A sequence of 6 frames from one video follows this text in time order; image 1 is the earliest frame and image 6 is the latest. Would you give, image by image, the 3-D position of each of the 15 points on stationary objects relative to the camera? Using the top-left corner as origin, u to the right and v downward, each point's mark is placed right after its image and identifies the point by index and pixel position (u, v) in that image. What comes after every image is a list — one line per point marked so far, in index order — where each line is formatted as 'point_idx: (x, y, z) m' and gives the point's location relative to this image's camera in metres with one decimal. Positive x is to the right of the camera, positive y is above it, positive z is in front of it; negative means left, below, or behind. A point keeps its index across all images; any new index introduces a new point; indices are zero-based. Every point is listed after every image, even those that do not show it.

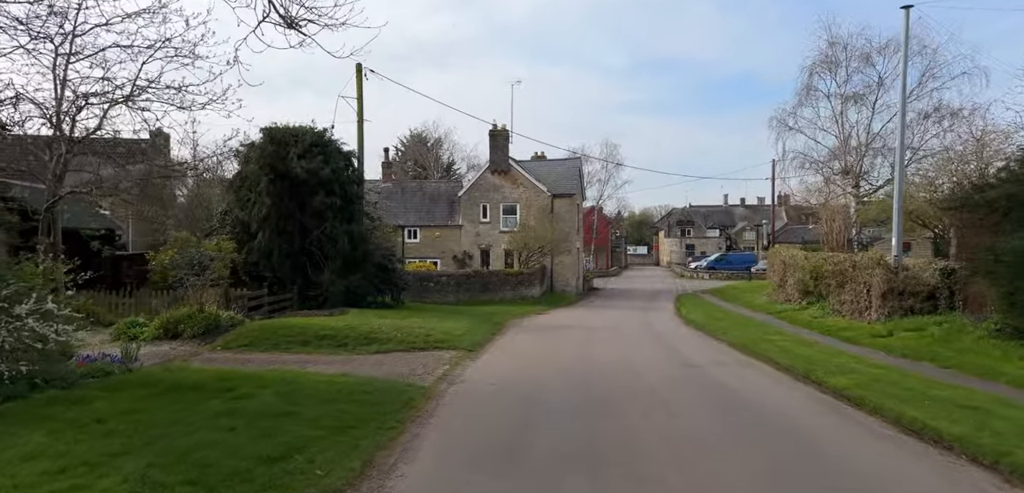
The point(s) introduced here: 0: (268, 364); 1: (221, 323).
0: (-4.3, -2.1, +13.6) m
1: (-6.5, -1.7, +16.9) m
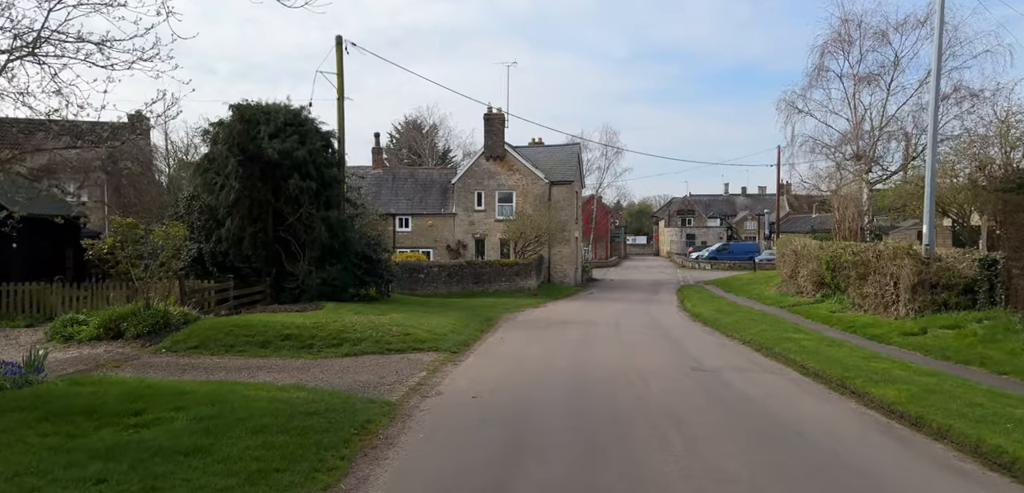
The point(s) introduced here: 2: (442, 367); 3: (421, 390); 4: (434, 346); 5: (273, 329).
0: (-4.6, -1.9, +11.6) m
1: (-6.7, -1.5, +14.9) m
2: (-1.2, -2.1, +13.1) m
3: (-1.3, -2.0, +10.7) m
4: (-1.5, -2.0, +15.0) m
5: (-4.6, -1.6, +14.7) m
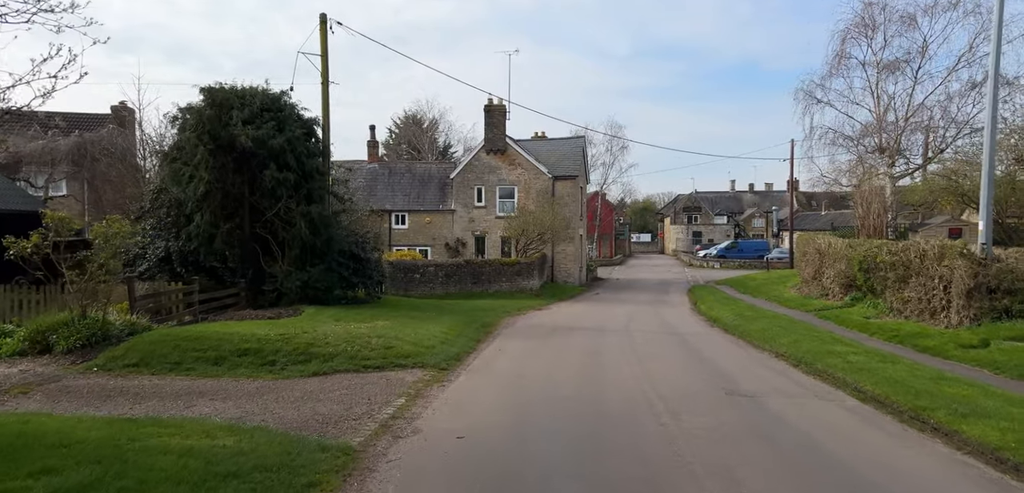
0: (-4.6, -1.9, +9.4) m
1: (-6.7, -1.4, +12.7) m
2: (-1.2, -2.1, +10.9) m
3: (-1.3, -2.0, +8.5) m
4: (-1.6, -2.0, +12.8) m
5: (-4.7, -1.6, +12.5) m
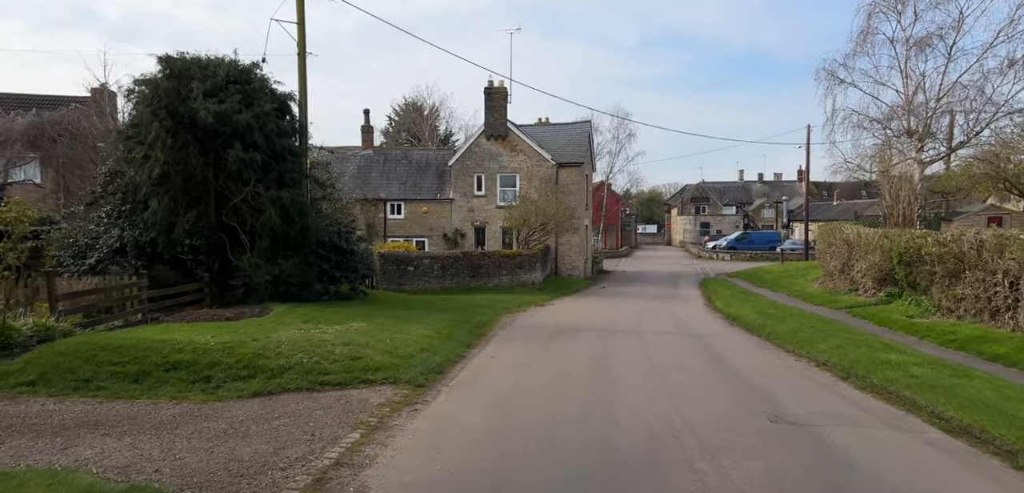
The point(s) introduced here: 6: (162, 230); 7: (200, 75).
0: (-4.7, -1.8, +7.1) m
1: (-6.8, -1.3, +10.5) m
2: (-1.4, -2.0, +8.6) m
3: (-1.5, -1.9, +6.2) m
4: (-1.7, -1.8, +10.5) m
5: (-4.8, -1.4, +10.2) m
6: (-8.2, +0.4, +17.8) m
7: (-7.3, +4.0, +17.8) m
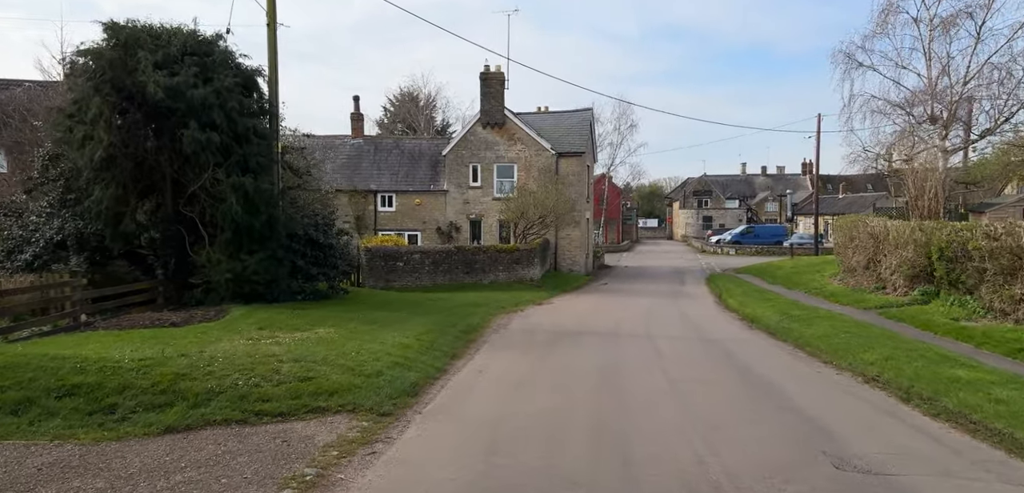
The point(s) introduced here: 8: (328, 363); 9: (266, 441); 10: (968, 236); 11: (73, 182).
0: (-4.8, -1.8, +5.0) m
1: (-6.9, -1.2, +8.3) m
2: (-1.5, -1.9, +6.5) m
3: (-1.6, -1.9, +4.1) m
4: (-1.8, -1.7, +8.4) m
5: (-4.9, -1.3, +8.1) m
6: (-8.3, +0.5, +15.7) m
7: (-7.5, +4.2, +15.7) m
8: (-2.3, -1.5, +9.6) m
9: (-2.3, -1.8, +7.2) m
10: (+10.3, +0.2, +17.3) m
11: (-9.4, +1.4, +16.2) m
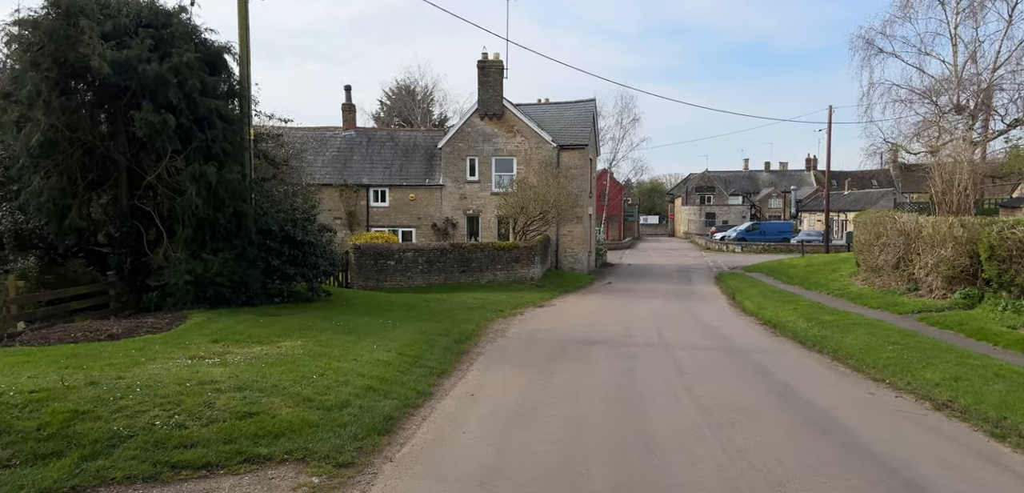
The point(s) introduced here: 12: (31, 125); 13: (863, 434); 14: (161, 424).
0: (-4.9, -1.8, +3.1) m
1: (-7.0, -1.2, +6.4) m
2: (-1.5, -1.9, +4.6) m
3: (-1.6, -1.9, +2.2) m
4: (-1.8, -1.7, +6.5) m
5: (-4.9, -1.3, +6.2) m
6: (-8.4, +0.6, +13.7) m
7: (-7.5, +4.2, +13.7) m
8: (-2.3, -1.5, +7.7) m
9: (-2.3, -1.8, +5.2) m
10: (+10.3, +0.3, +15.4) m
11: (-9.4, +1.4, +14.3) m
12: (-8.4, +2.1, +13.3) m
13: (+3.8, -2.0, +8.1) m
14: (-3.0, -1.5, +6.5) m
